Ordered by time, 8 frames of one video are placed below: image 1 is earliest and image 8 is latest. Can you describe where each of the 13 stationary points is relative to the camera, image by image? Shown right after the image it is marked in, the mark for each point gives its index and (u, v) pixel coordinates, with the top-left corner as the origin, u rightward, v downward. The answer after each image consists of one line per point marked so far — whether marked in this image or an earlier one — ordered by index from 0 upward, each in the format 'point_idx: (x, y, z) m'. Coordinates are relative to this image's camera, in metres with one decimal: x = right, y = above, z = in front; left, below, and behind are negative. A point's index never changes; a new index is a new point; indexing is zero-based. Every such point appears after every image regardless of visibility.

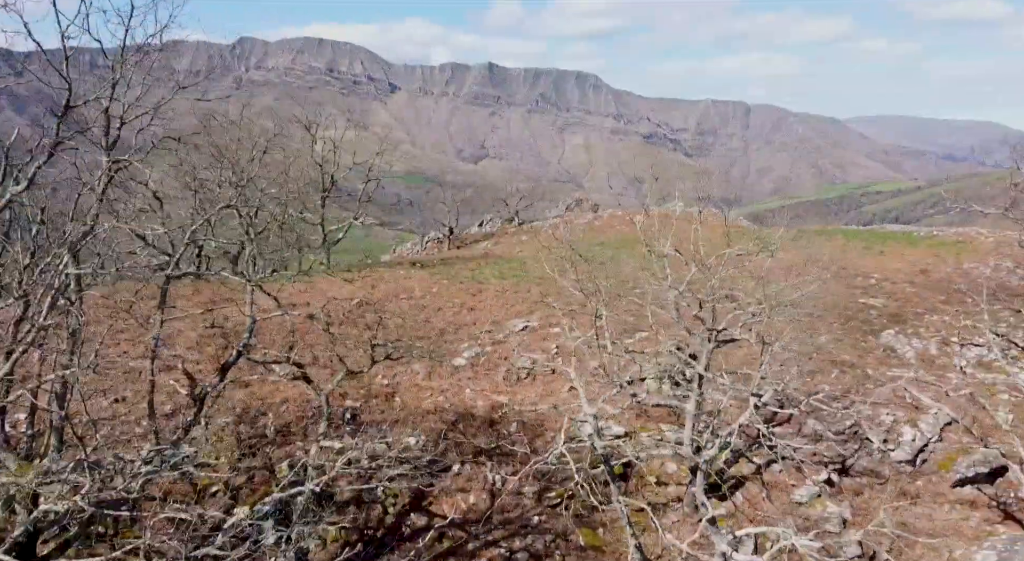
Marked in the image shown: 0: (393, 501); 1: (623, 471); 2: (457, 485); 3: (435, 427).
0: (-2.2, -4.0, +15.5) m
1: (+2.3, -3.9, +17.5) m
2: (-1.0, -3.9, +16.2) m
3: (-1.6, -3.0, +17.7) m
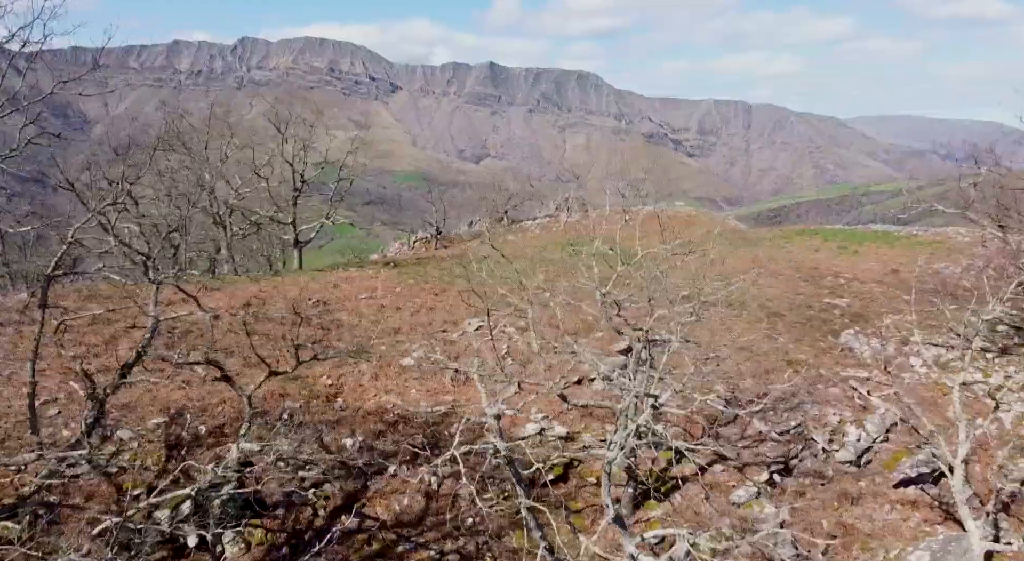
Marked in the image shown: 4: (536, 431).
0: (-3.4, -4.0, +15.4) m
1: (+1.1, -3.9, +17.4) m
2: (-2.3, -3.9, +16.1) m
3: (-2.8, -3.0, +17.6) m
4: (+0.5, -3.2, +18.2) m
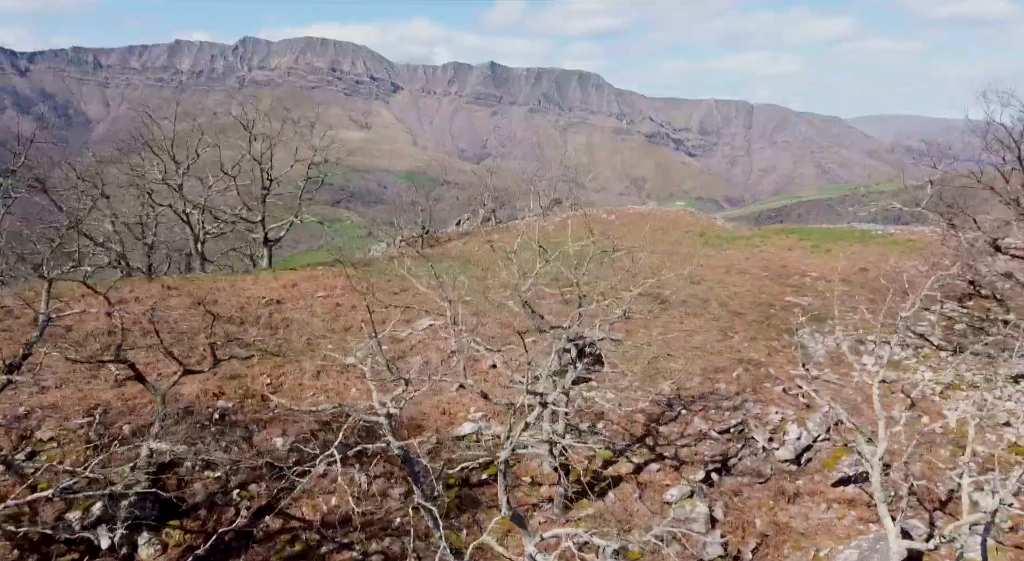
0: (-4.7, -4.0, +15.2) m
1: (-0.3, -3.9, +17.3) m
2: (-3.6, -3.9, +15.9) m
3: (-4.2, -3.0, +17.4) m
4: (-0.9, -3.2, +18.1) m
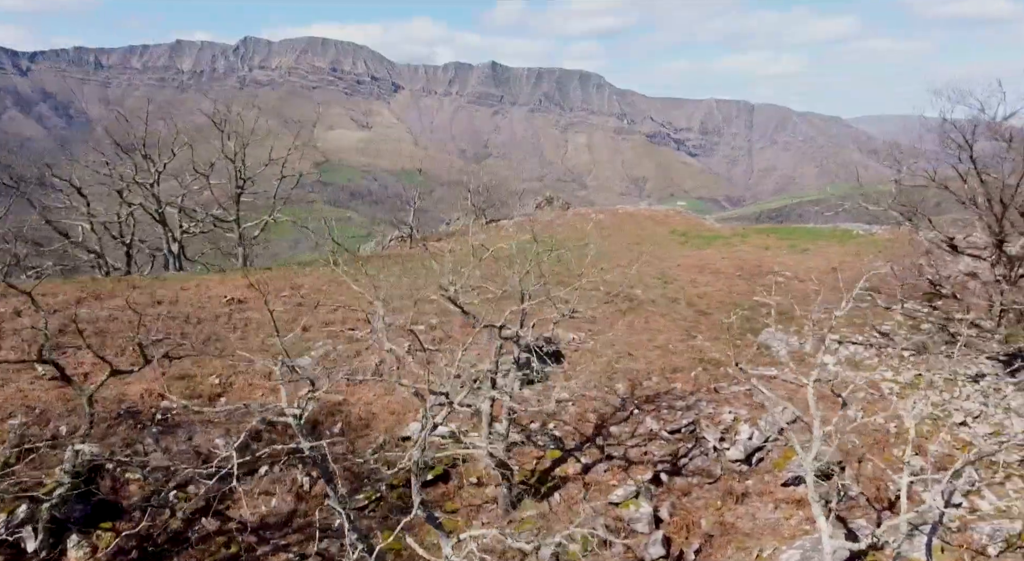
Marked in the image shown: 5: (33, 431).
0: (-5.8, -4.0, +15.1) m
1: (-1.4, -3.8, +17.2) m
2: (-4.7, -3.8, +15.8) m
3: (-5.3, -3.0, +17.3) m
4: (-2.0, -3.2, +18.0) m
5: (-8.7, -2.7, +15.5) m
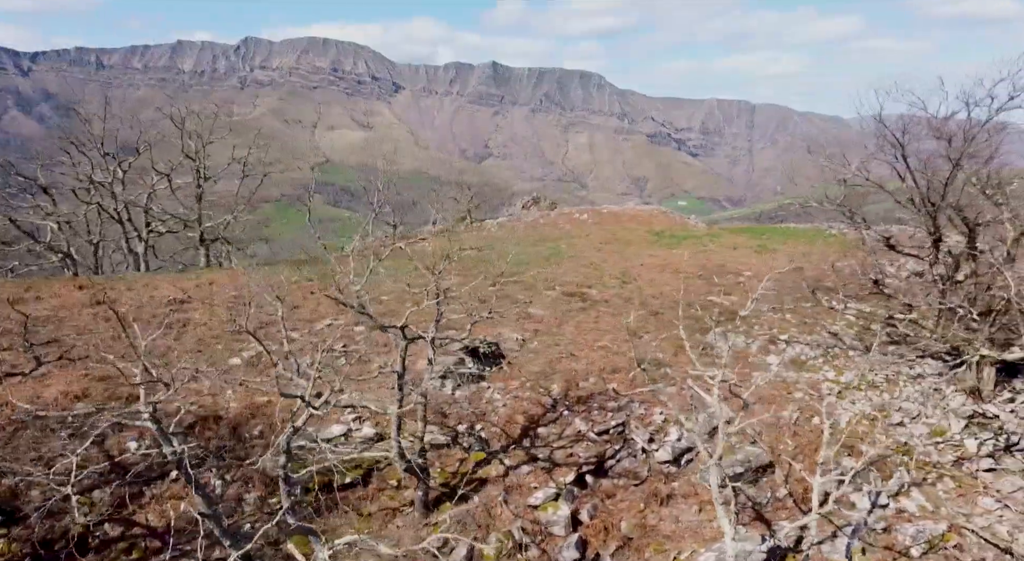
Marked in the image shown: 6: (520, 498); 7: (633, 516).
0: (-7.3, -4.0, +14.8) m
1: (-2.9, -3.8, +17.0) m
2: (-6.2, -3.8, +15.5) m
3: (-6.8, -3.0, +17.0) m
4: (-3.5, -3.2, +17.7) m
5: (-10.3, -2.7, +15.1) m
6: (+0.2, -4.2, +16.7) m
7: (+2.4, -4.6, +16.8) m
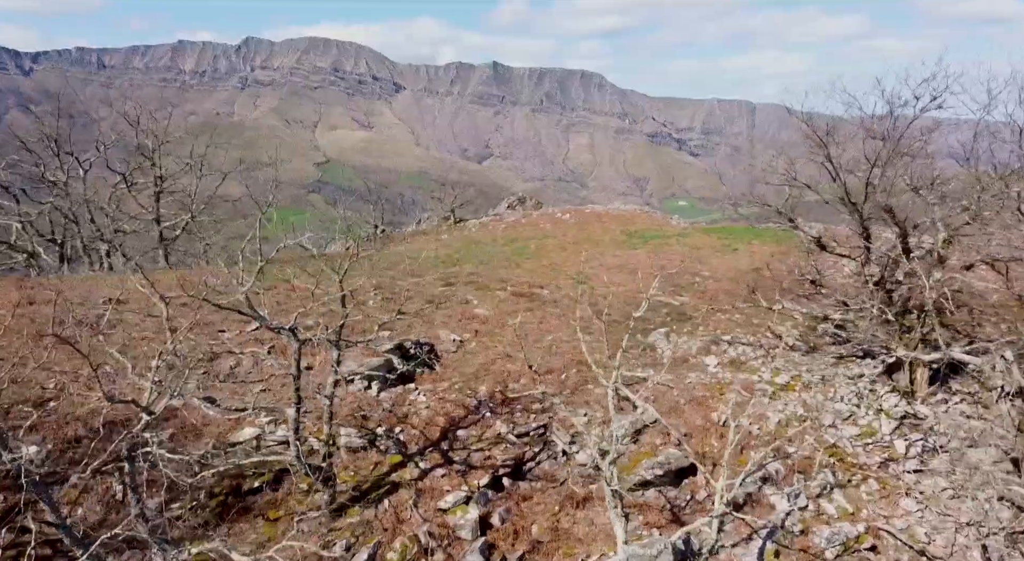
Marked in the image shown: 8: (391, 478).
0: (-9.0, -4.0, +14.4) m
1: (-4.7, -3.9, +16.7) m
2: (-7.9, -3.9, +15.2) m
3: (-8.6, -3.0, +16.7) m
4: (-5.3, -3.2, +17.5) m
5: (-11.9, -2.7, +14.8) m
6: (-1.5, -4.3, +16.5) m
7: (+0.7, -4.6, +16.7) m
8: (-2.4, -3.9, +16.9) m
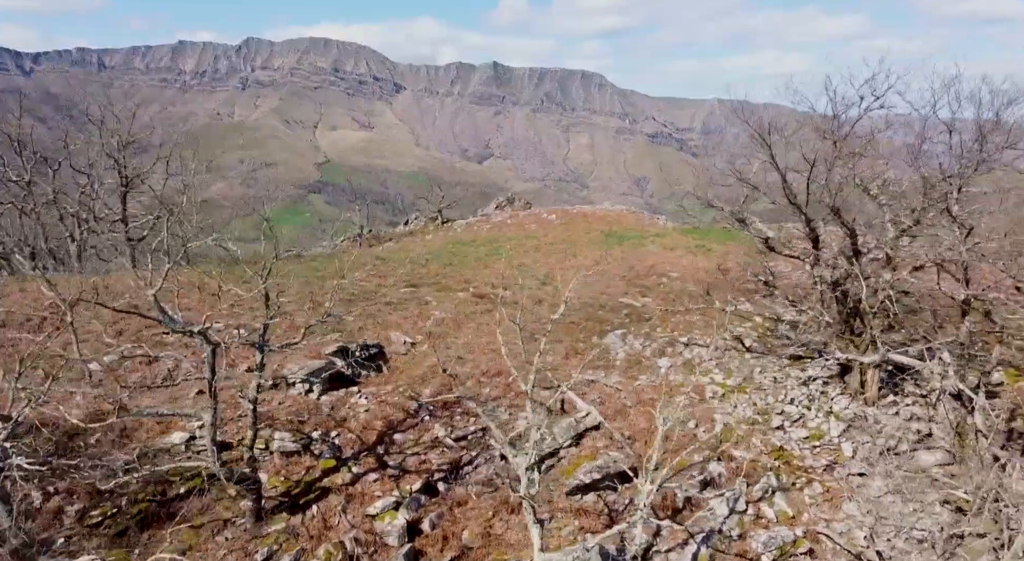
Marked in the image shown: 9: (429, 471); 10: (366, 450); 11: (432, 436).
0: (-10.3, -4.0, +14.1) m
1: (-6.0, -3.9, +16.4) m
2: (-9.2, -3.9, +14.9) m
3: (-9.9, -3.0, +16.3) m
4: (-6.6, -3.2, +17.1) m
5: (-13.2, -2.8, +14.4) m
6: (-2.8, -4.3, +16.2) m
7: (-0.6, -4.7, +16.4) m
8: (-3.7, -4.0, +16.6) m
9: (-1.7, -3.9, +17.5) m
10: (-3.0, -3.5, +17.8) m
11: (-1.7, -3.3, +18.4) m
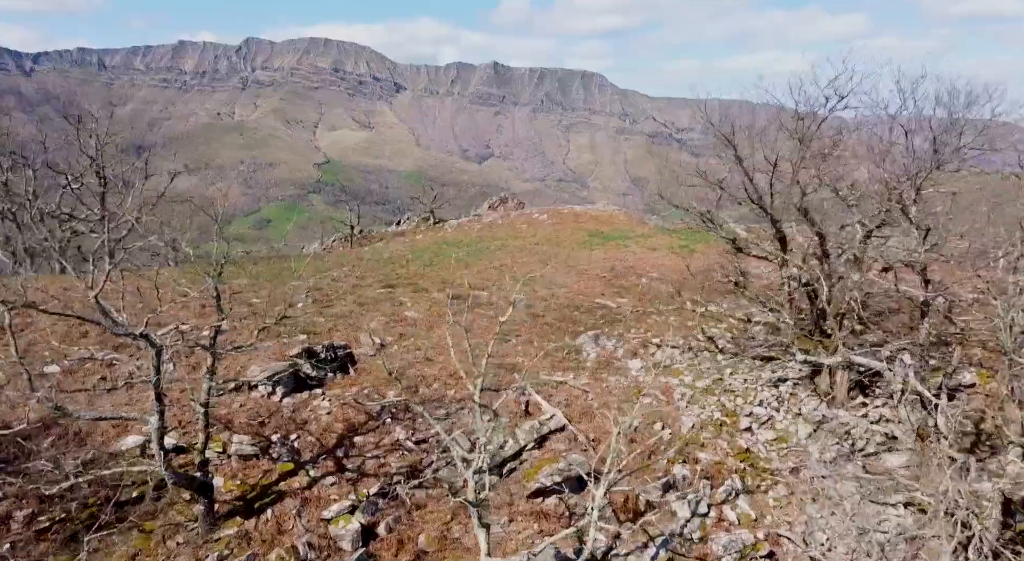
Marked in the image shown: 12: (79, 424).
0: (-11.1, -4.0, +13.9) m
1: (-6.8, -3.9, +16.2) m
2: (-10.0, -3.9, +14.7) m
3: (-10.7, -3.0, +16.1) m
4: (-7.4, -3.2, +17.0) m
5: (-14.0, -2.8, +14.1) m
6: (-3.6, -4.3, +16.0) m
7: (-1.5, -4.7, +16.3) m
8: (-4.5, -4.0, +16.5) m
9: (-2.5, -3.9, +17.3) m
10: (-3.9, -3.5, +17.6) m
11: (-2.5, -3.4, +18.3) m
12: (-8.8, -2.9, +17.4) m
